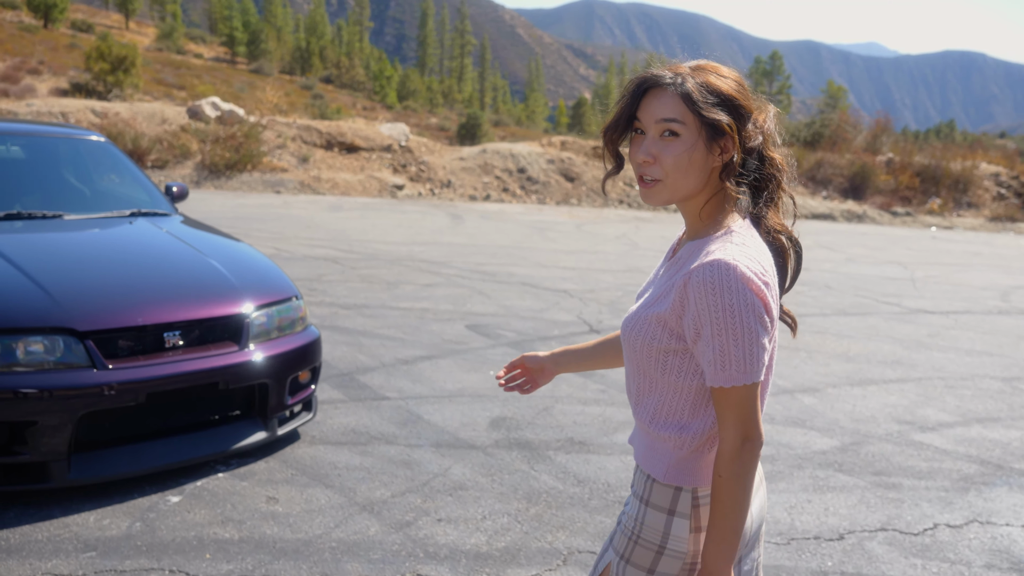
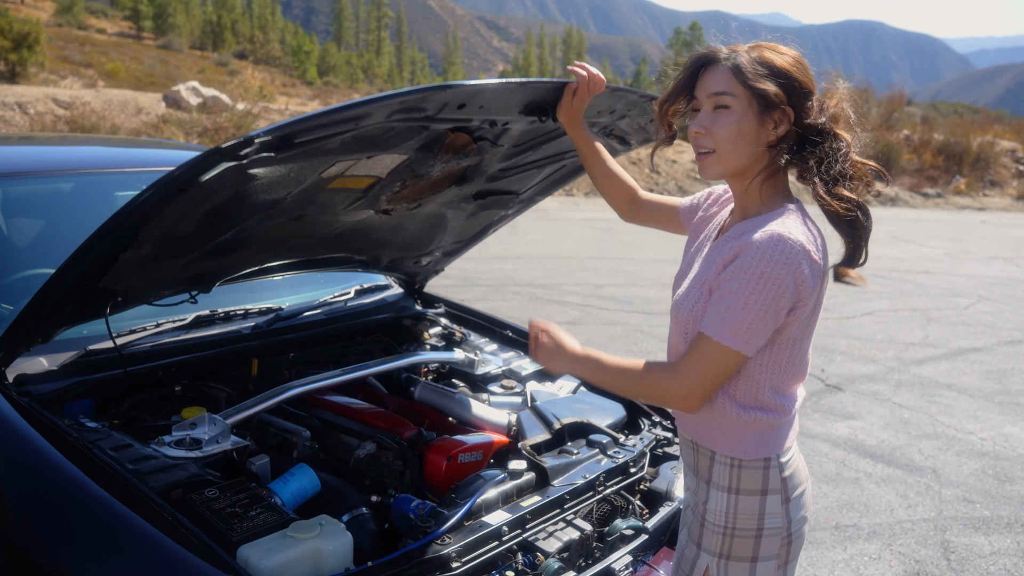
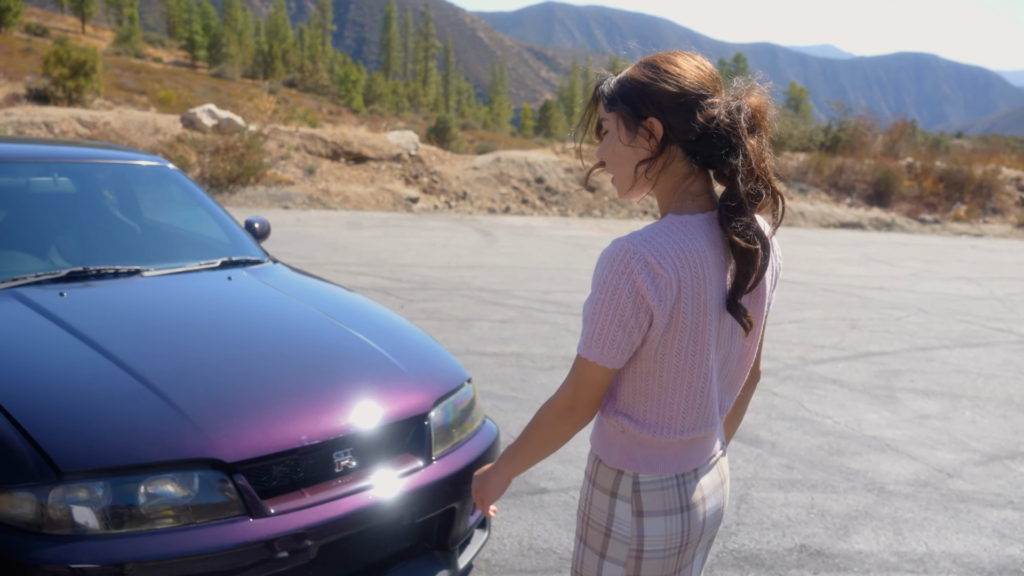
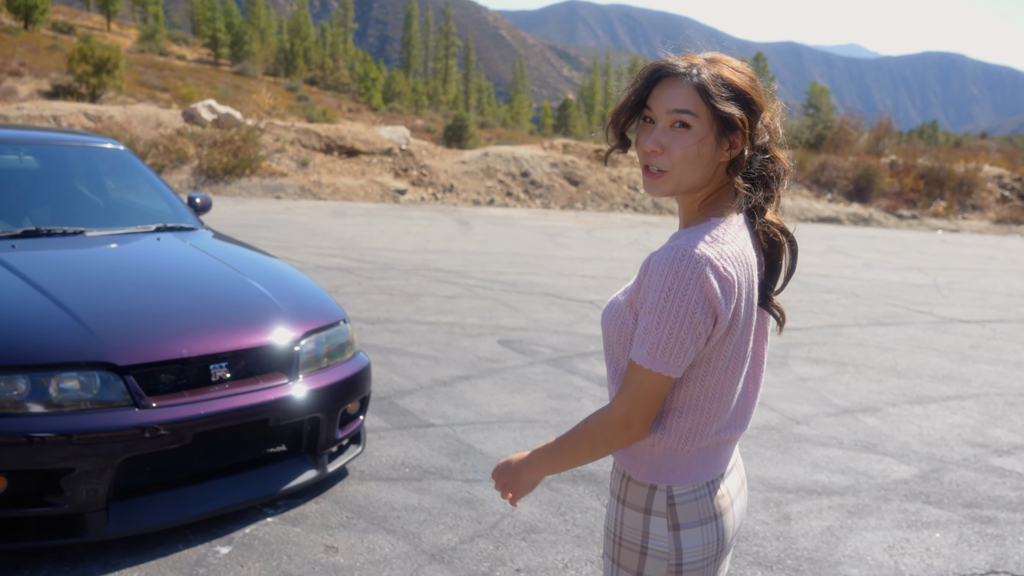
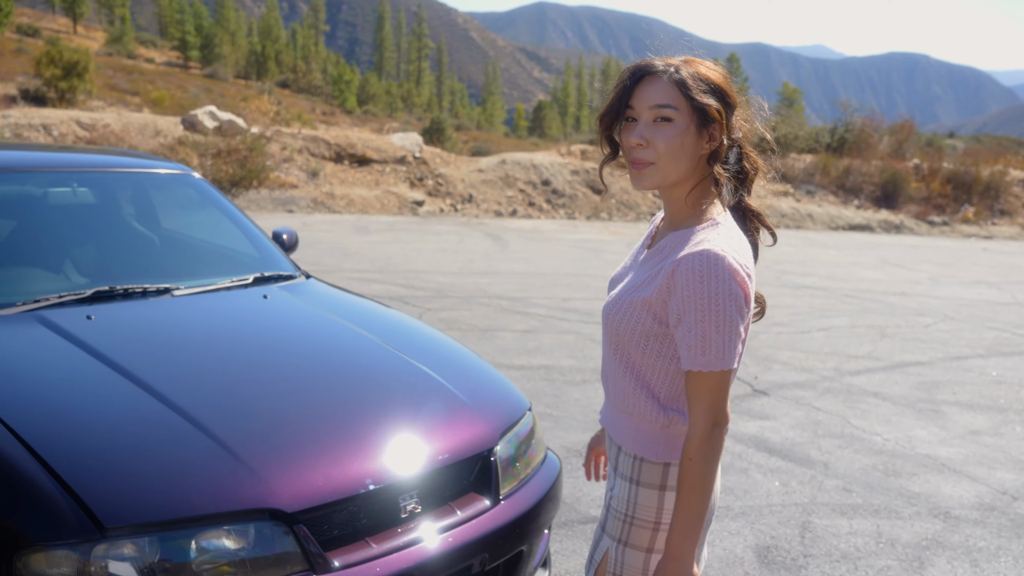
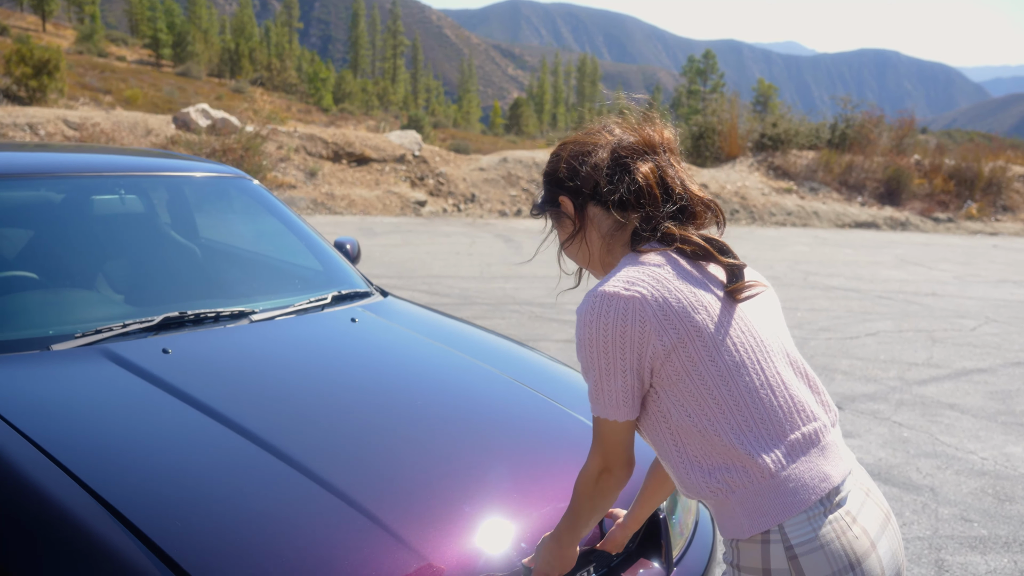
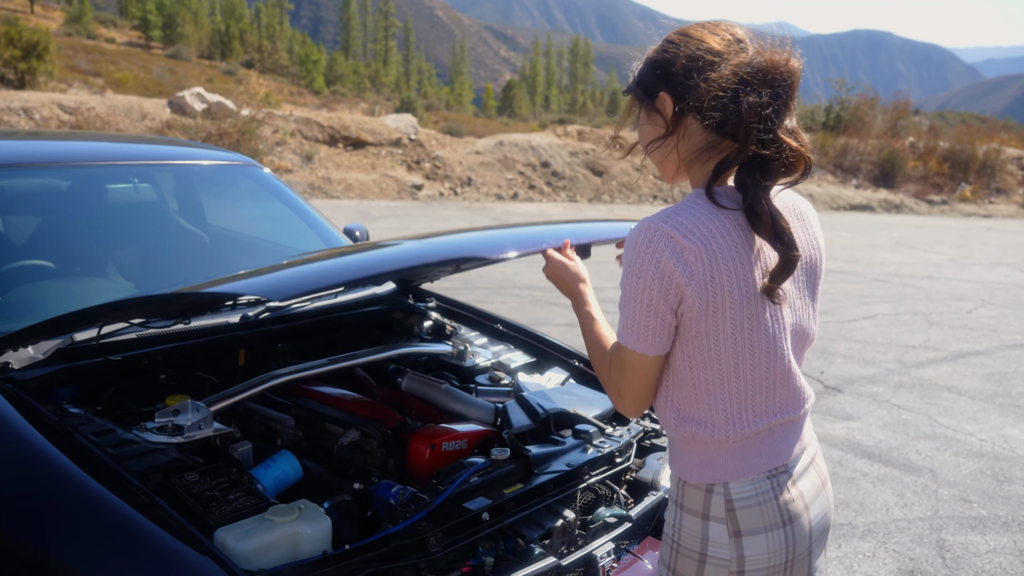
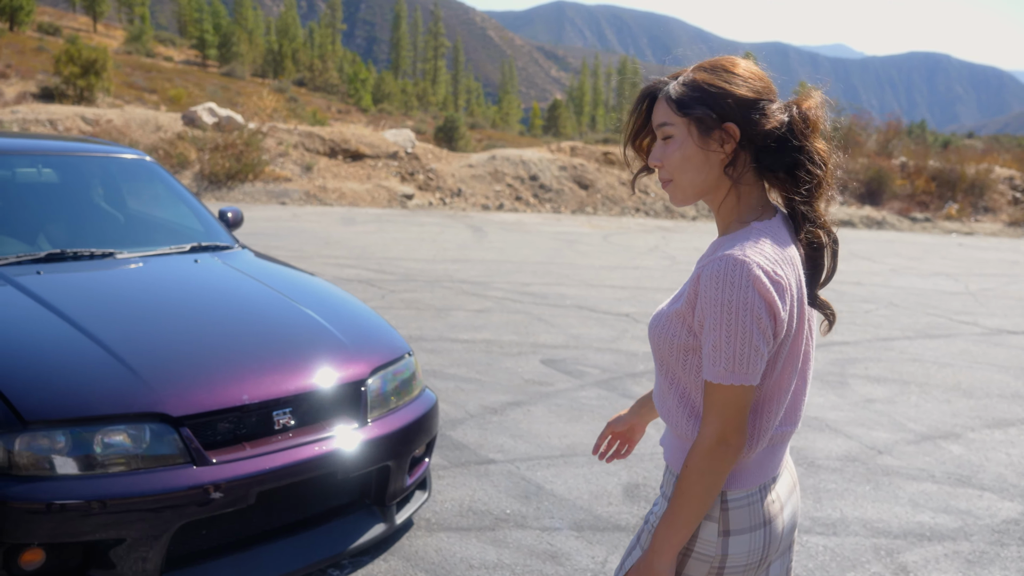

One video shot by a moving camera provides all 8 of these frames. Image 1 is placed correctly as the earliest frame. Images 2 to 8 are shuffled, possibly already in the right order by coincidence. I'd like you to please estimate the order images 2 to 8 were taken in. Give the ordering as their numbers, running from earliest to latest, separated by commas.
4, 8, 3, 5, 6, 7, 2
